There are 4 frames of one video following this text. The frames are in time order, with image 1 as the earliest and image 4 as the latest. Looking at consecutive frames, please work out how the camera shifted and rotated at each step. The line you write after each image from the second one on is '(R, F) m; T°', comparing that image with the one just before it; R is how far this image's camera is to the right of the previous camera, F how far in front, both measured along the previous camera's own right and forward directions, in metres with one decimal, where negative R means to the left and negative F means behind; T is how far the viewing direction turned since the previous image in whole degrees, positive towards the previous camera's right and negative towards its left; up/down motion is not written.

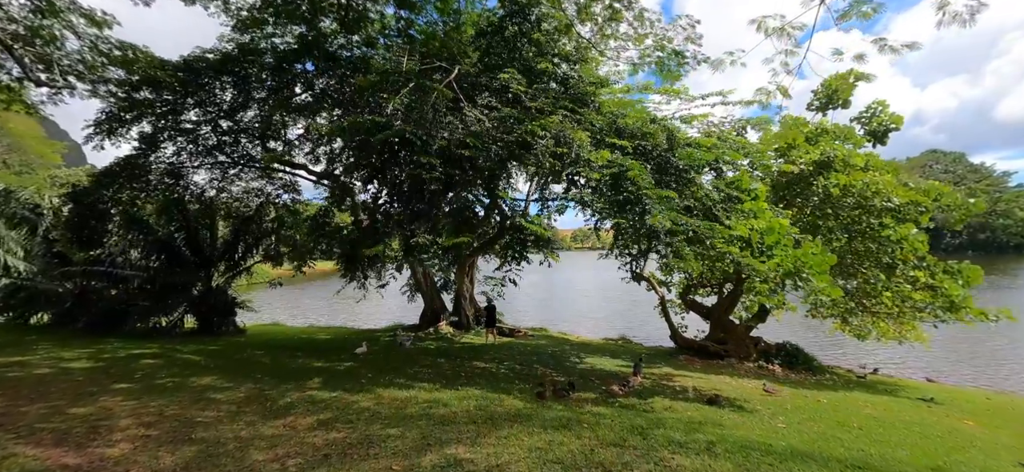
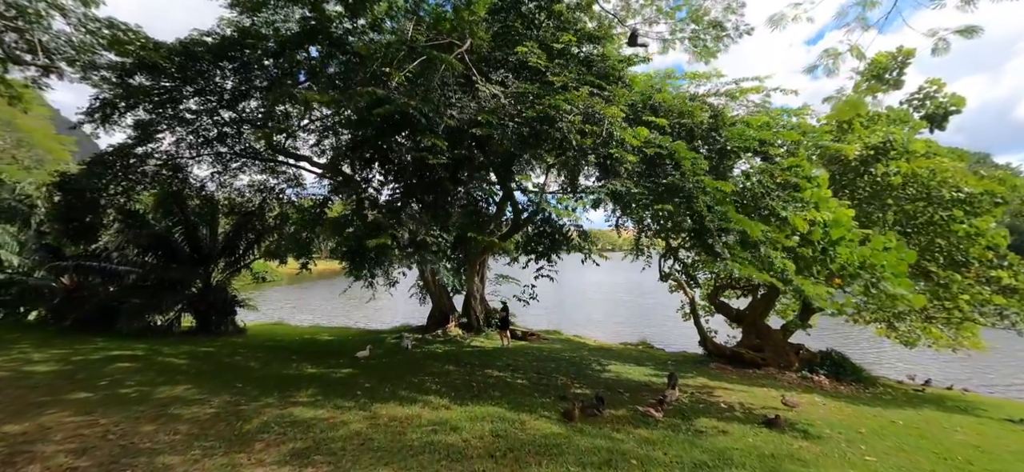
(-0.1, +0.9) m; -1°
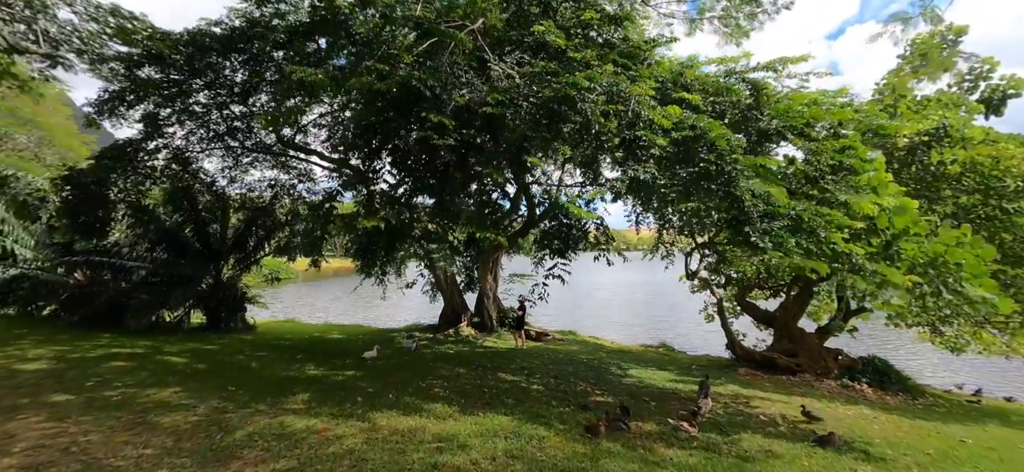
(0.0, +0.6) m; -2°
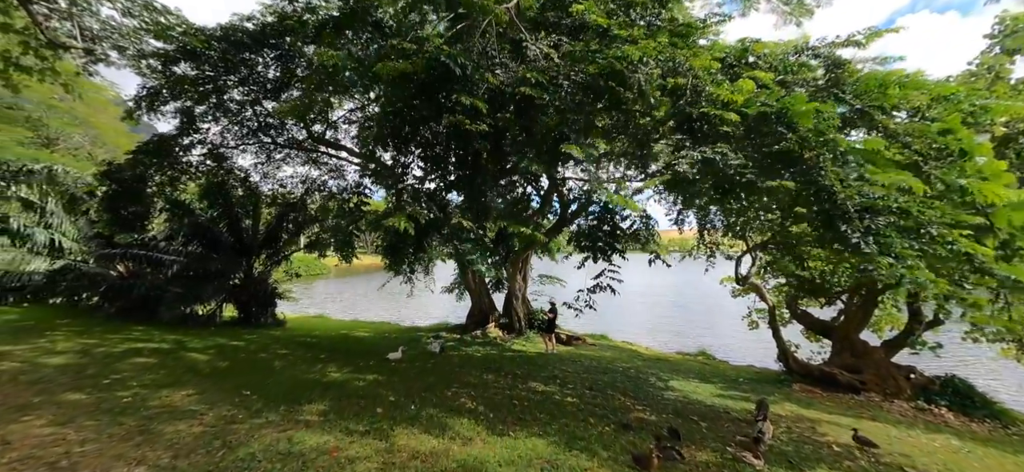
(-0.1, +0.5) m; -4°
